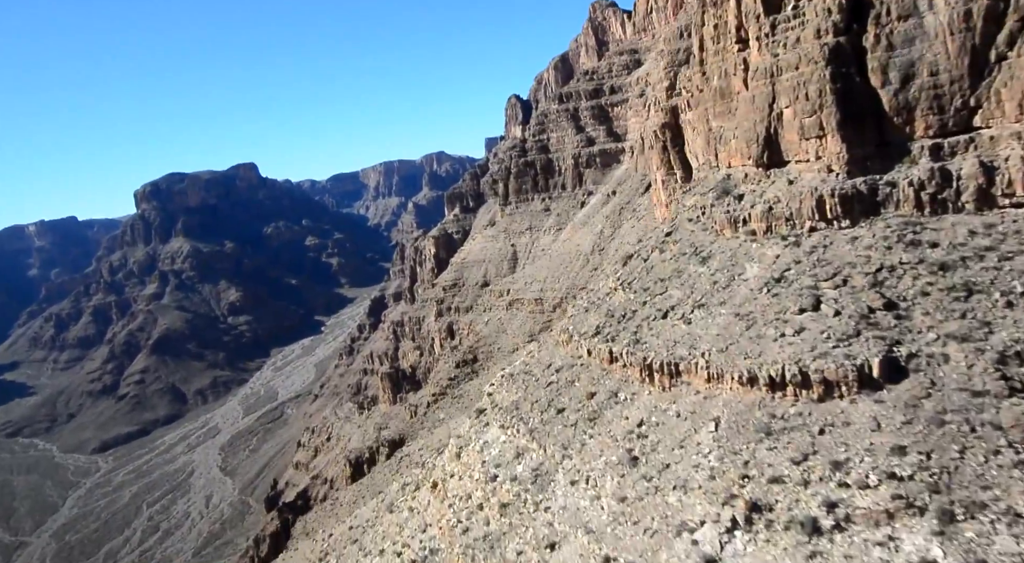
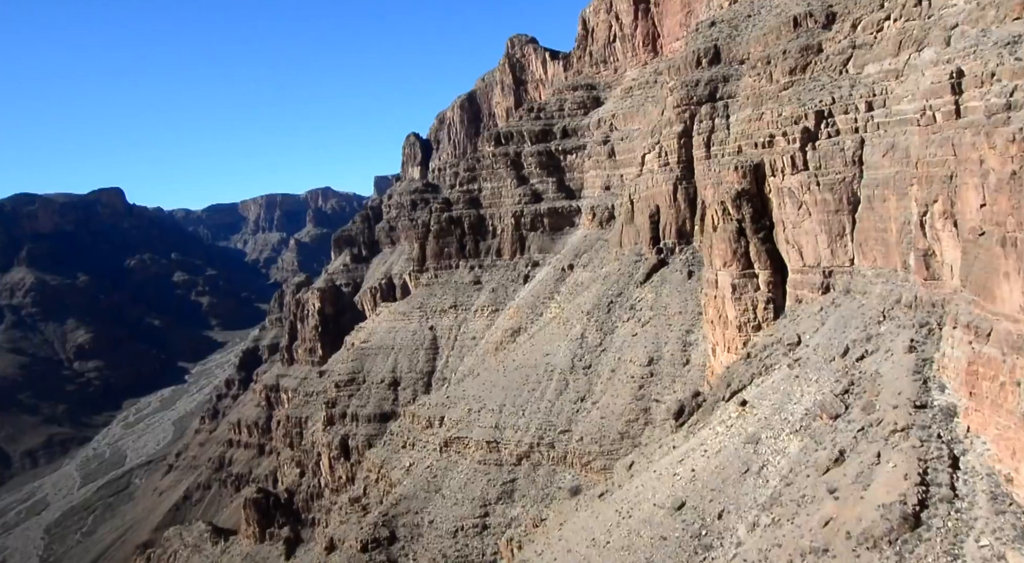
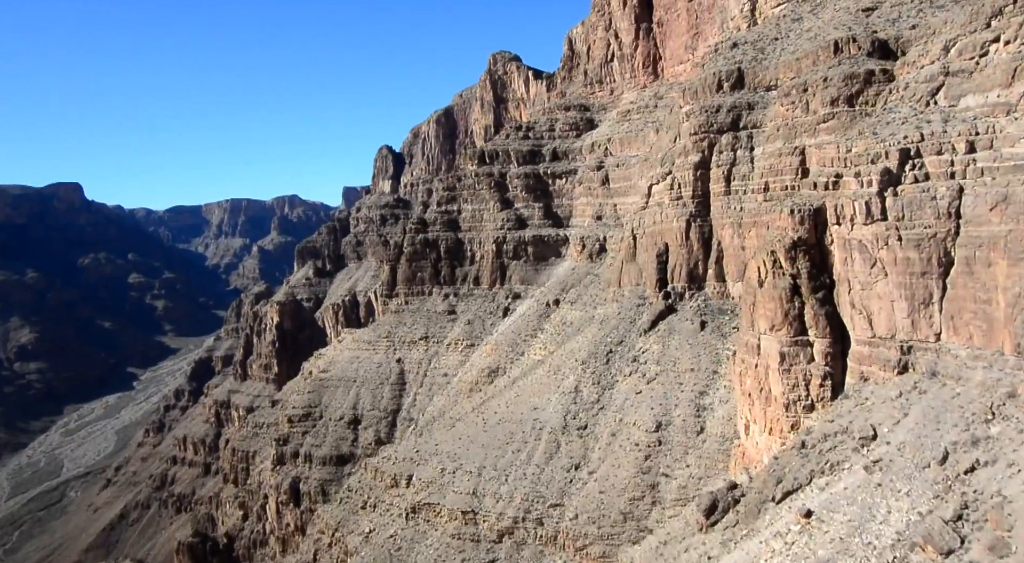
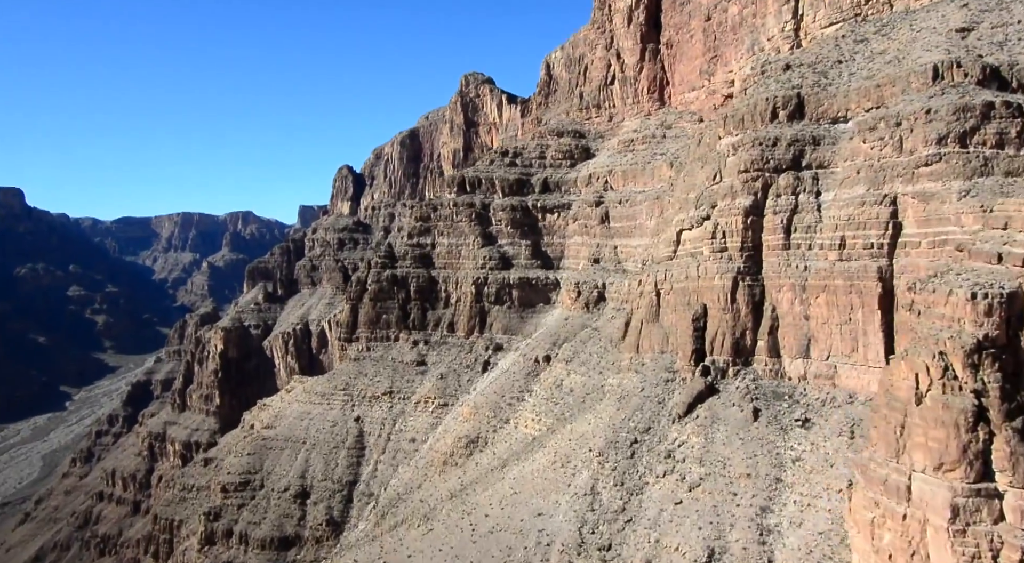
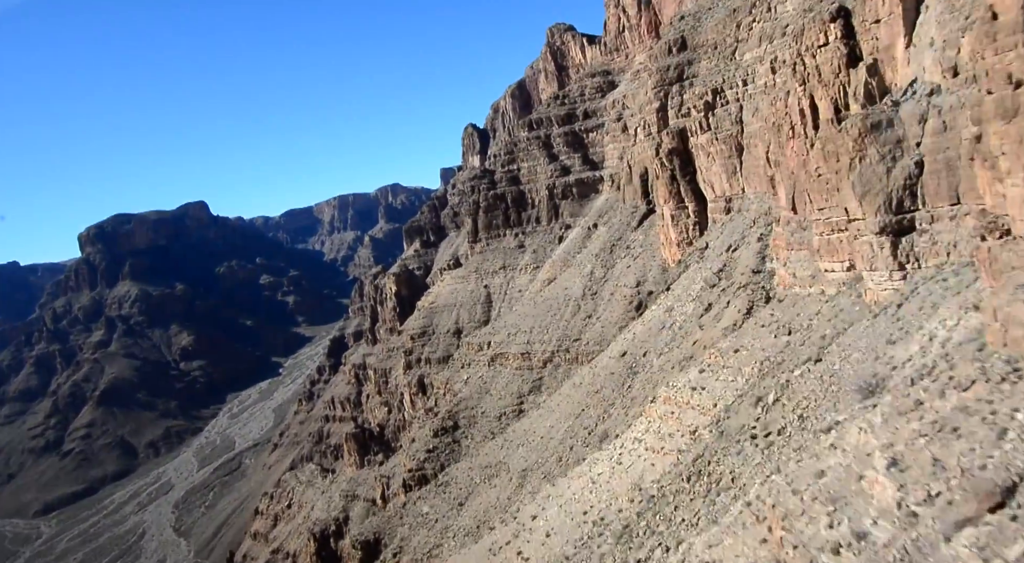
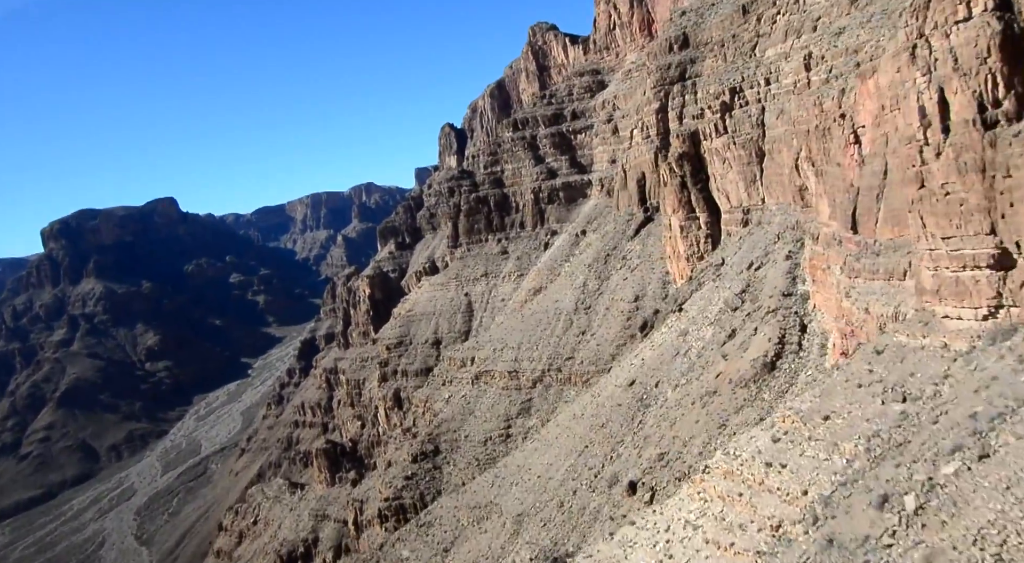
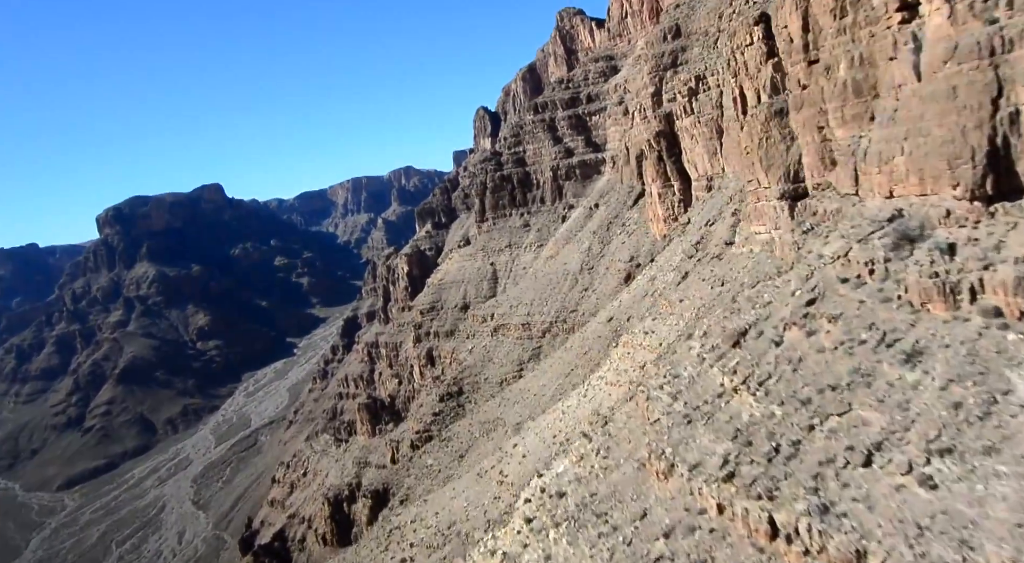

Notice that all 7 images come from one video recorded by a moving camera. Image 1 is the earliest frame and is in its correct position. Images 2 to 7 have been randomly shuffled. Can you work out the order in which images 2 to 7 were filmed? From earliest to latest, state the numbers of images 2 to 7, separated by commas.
7, 5, 6, 2, 3, 4
